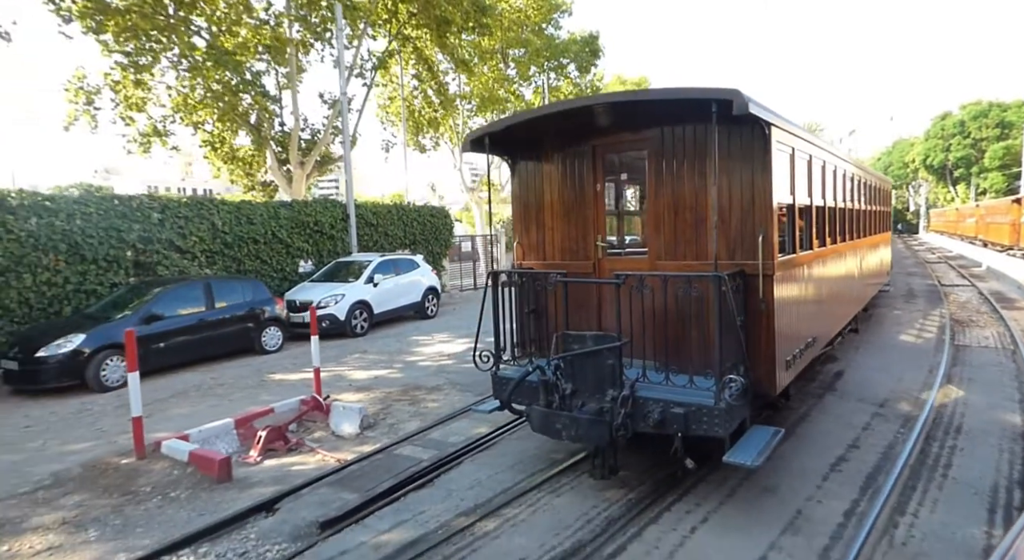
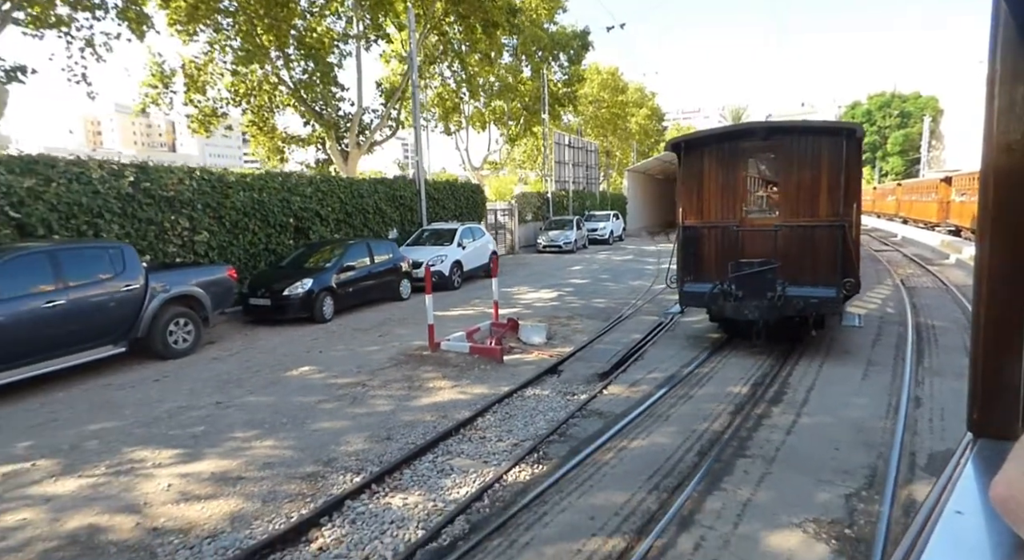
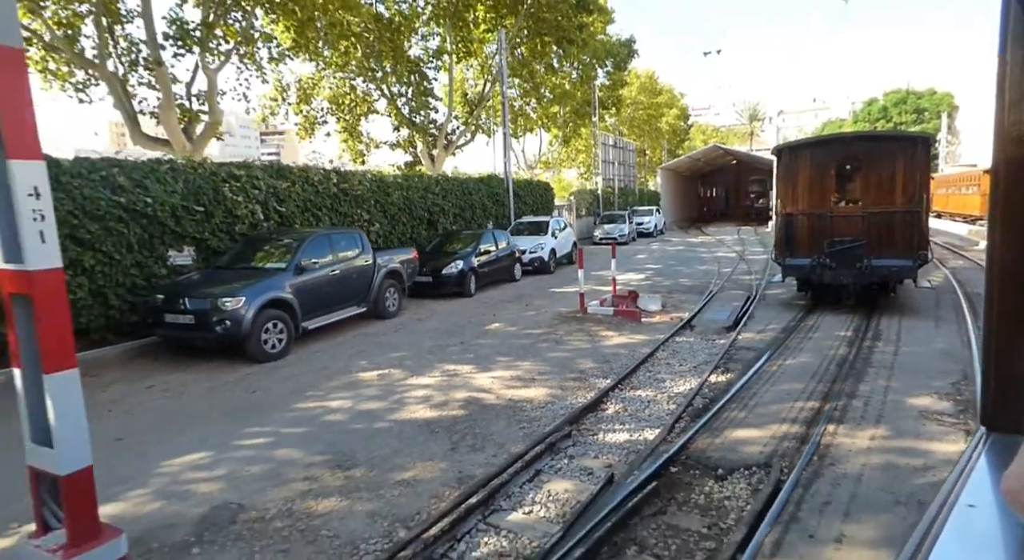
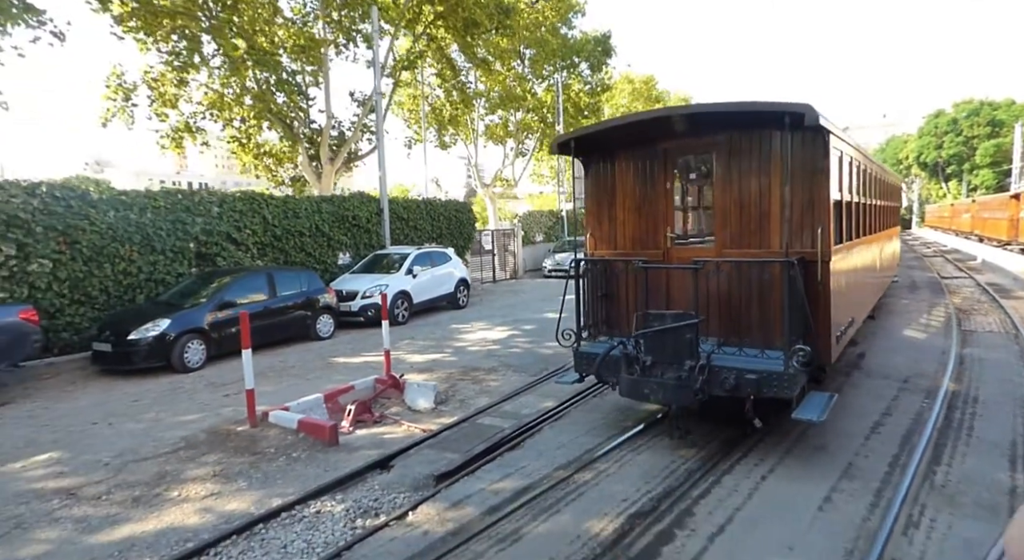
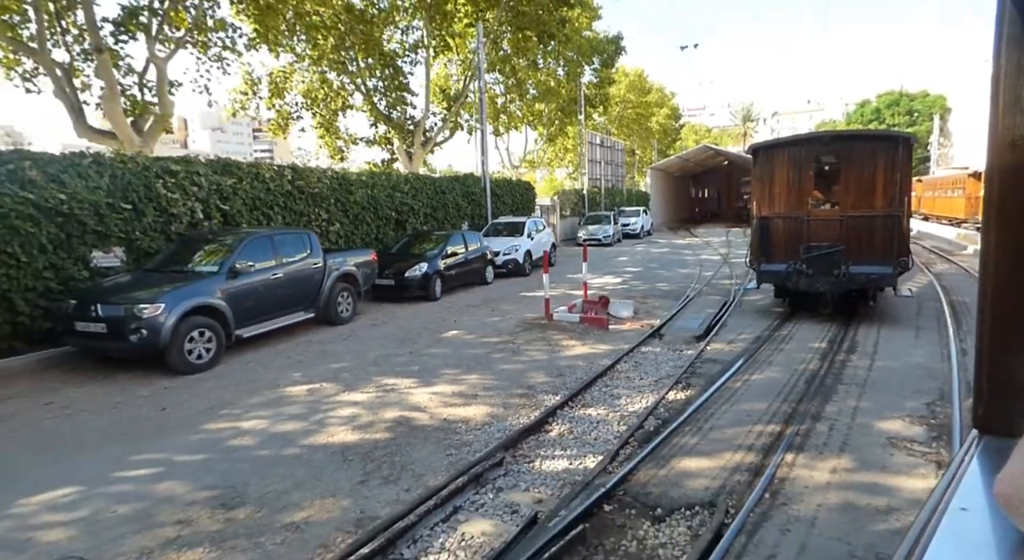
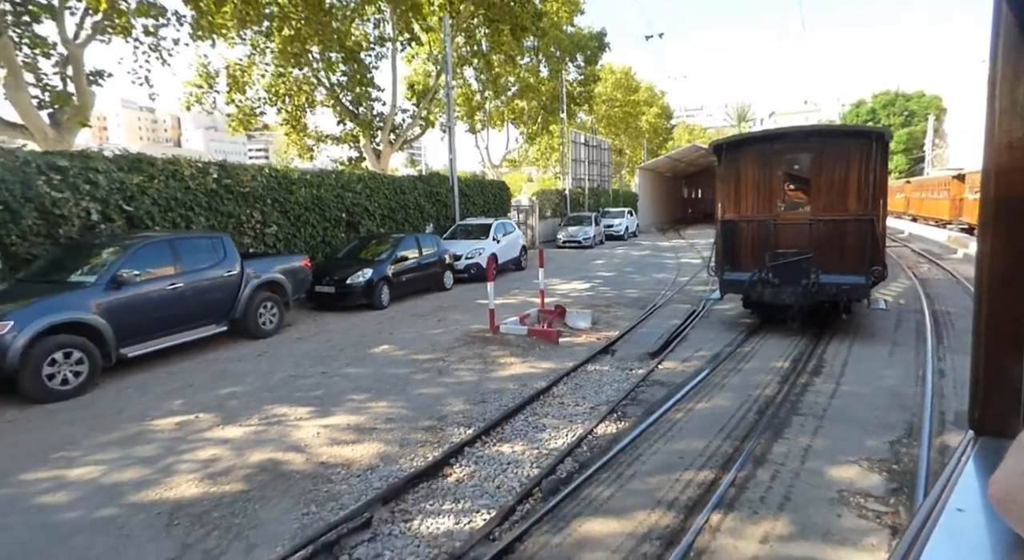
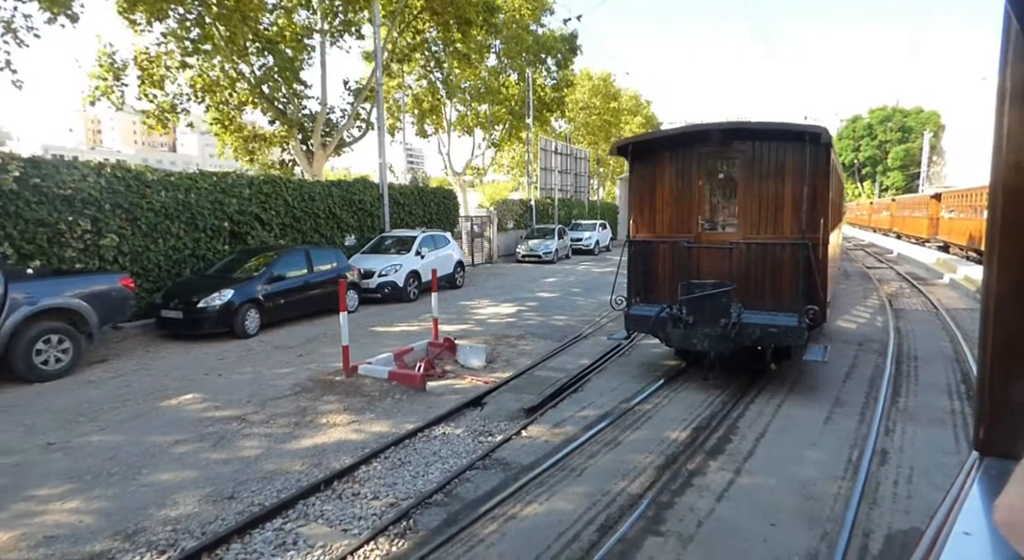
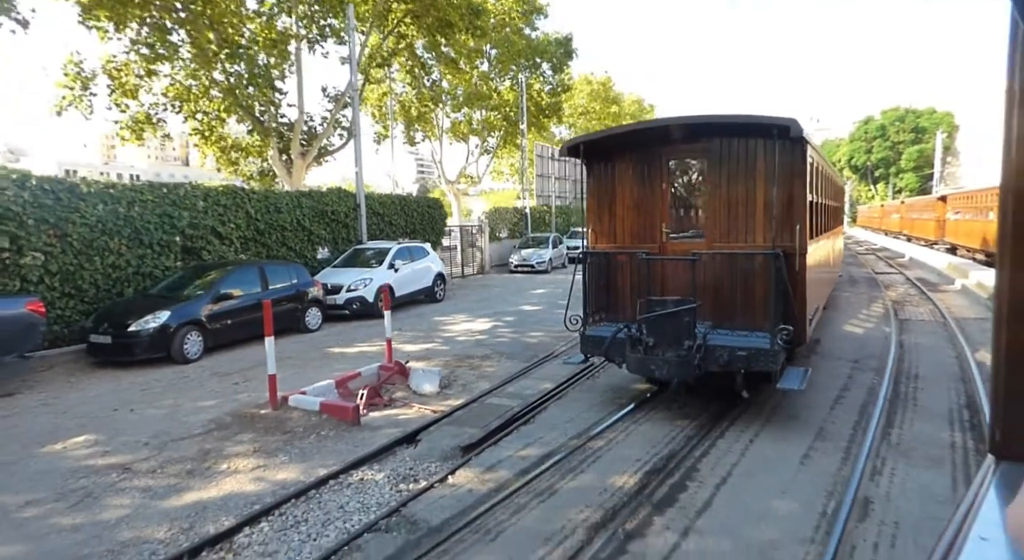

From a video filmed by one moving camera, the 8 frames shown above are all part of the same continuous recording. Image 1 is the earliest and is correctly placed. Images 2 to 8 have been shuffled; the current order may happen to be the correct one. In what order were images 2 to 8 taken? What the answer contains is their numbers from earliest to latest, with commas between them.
4, 8, 7, 2, 6, 5, 3
